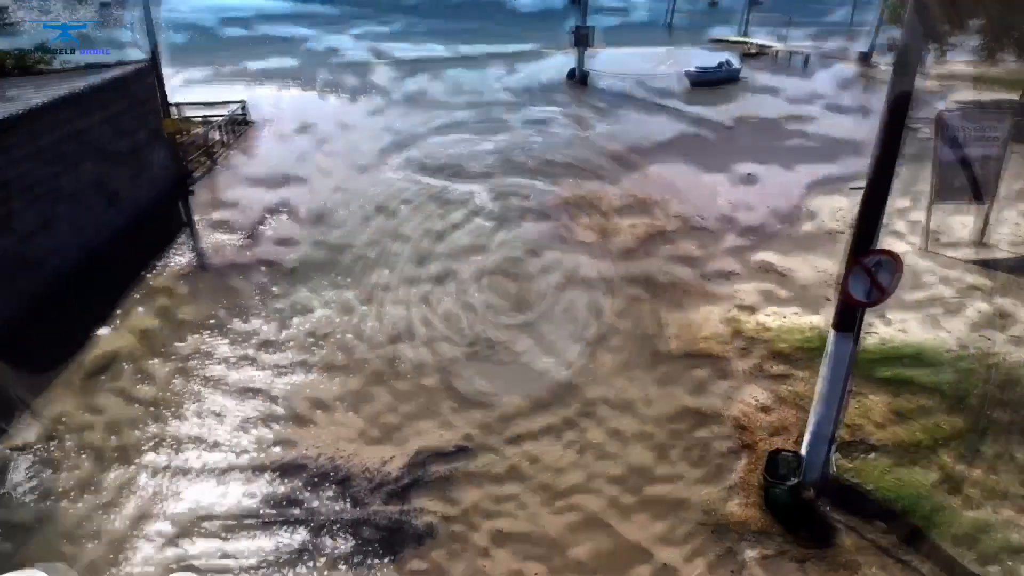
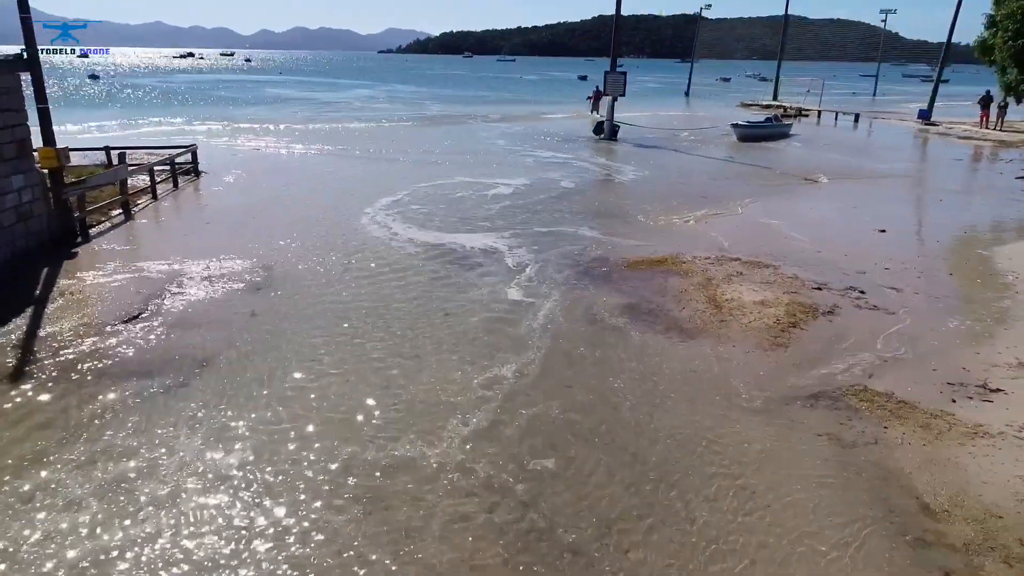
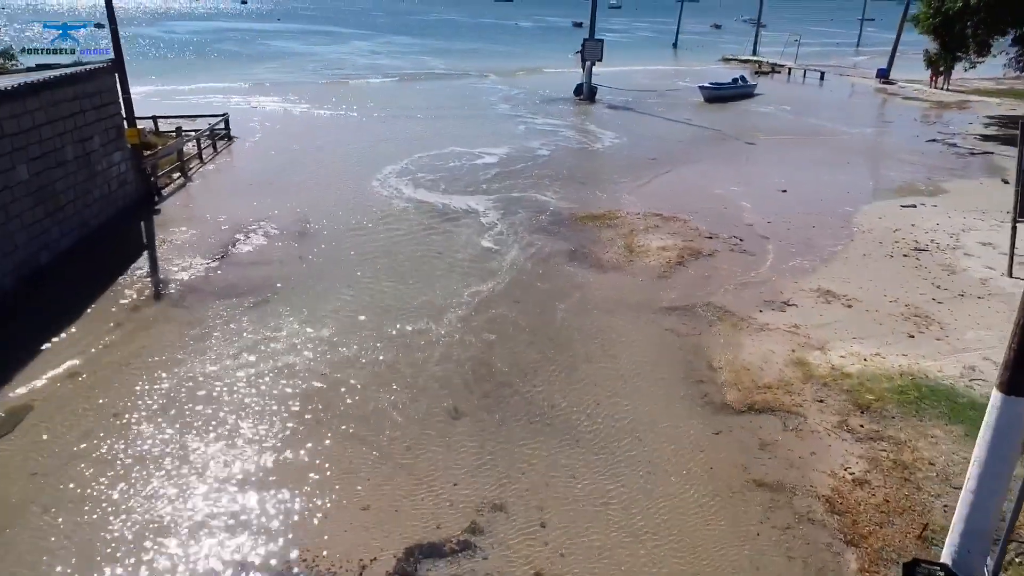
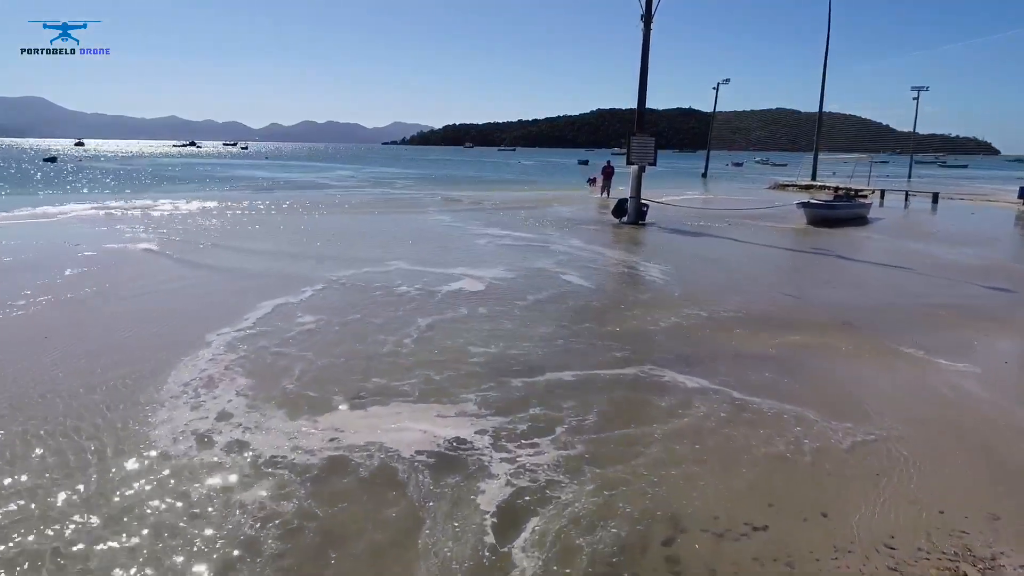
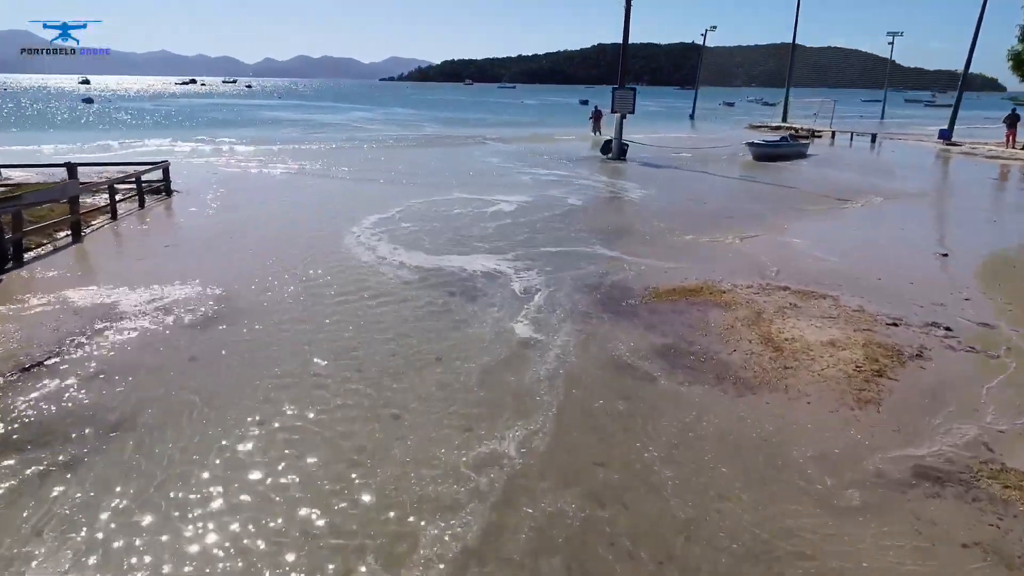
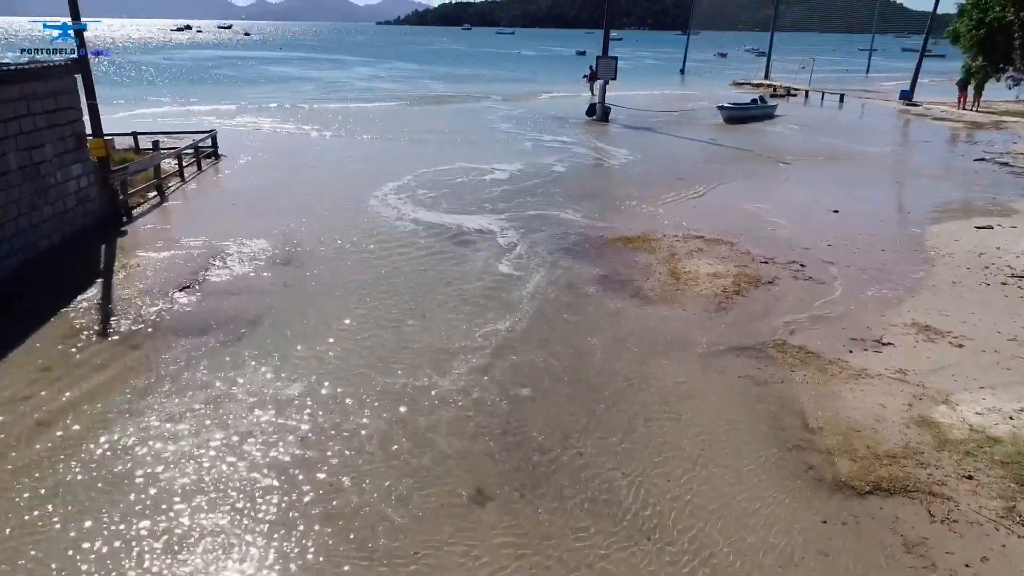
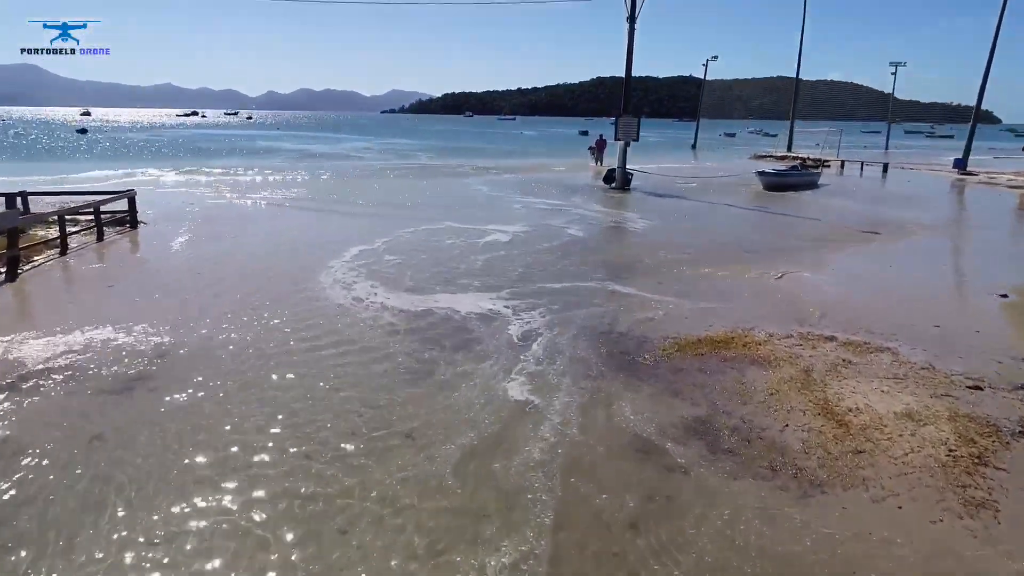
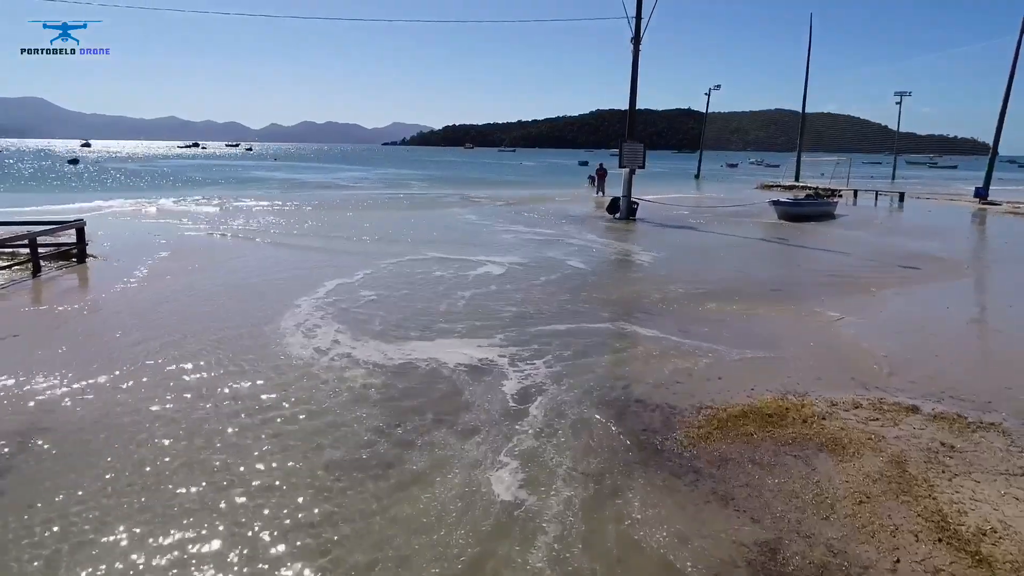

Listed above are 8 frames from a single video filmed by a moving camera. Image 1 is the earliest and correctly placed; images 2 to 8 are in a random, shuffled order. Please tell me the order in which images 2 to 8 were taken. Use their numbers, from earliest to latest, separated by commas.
3, 6, 2, 5, 7, 8, 4
